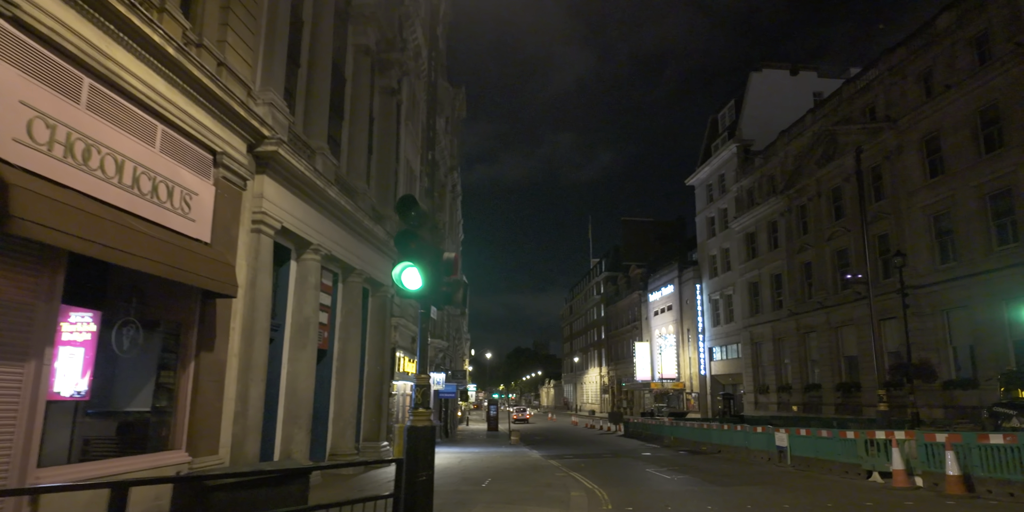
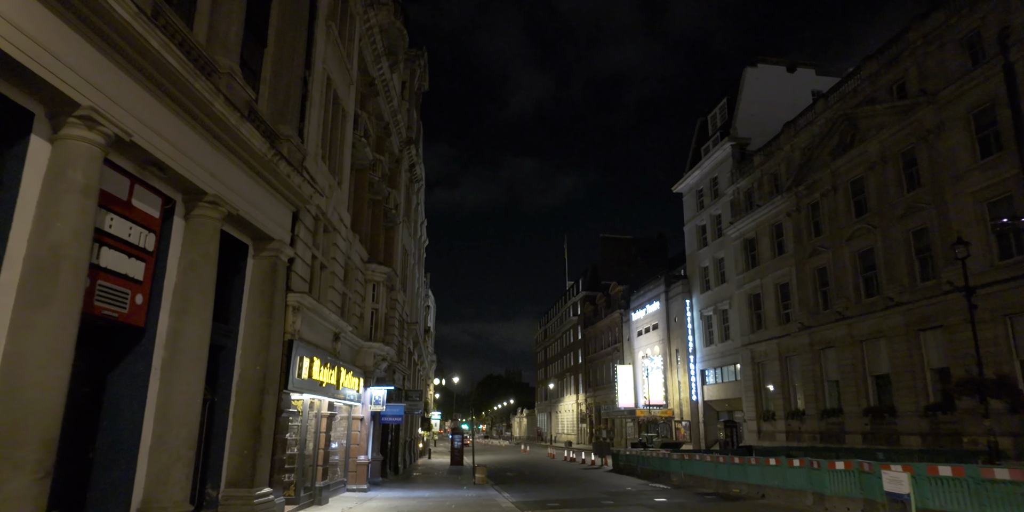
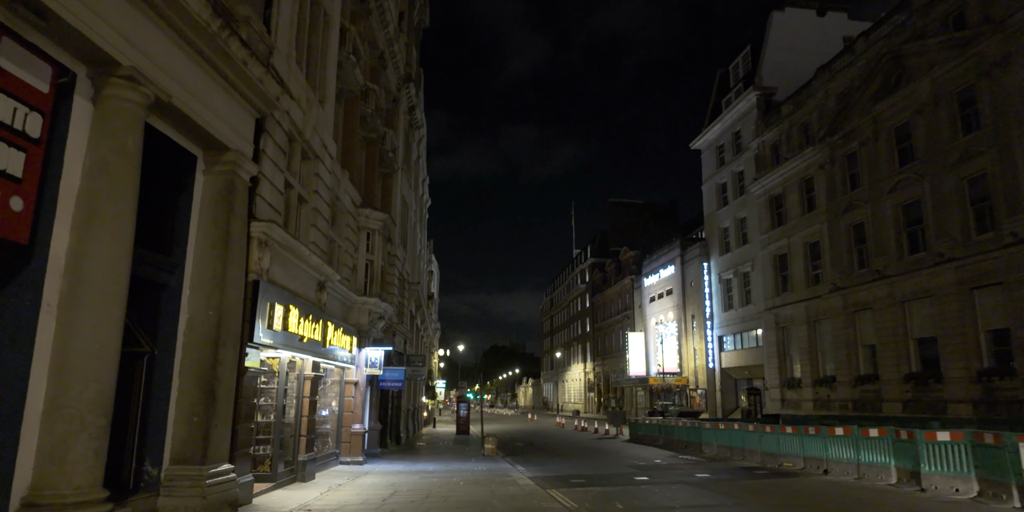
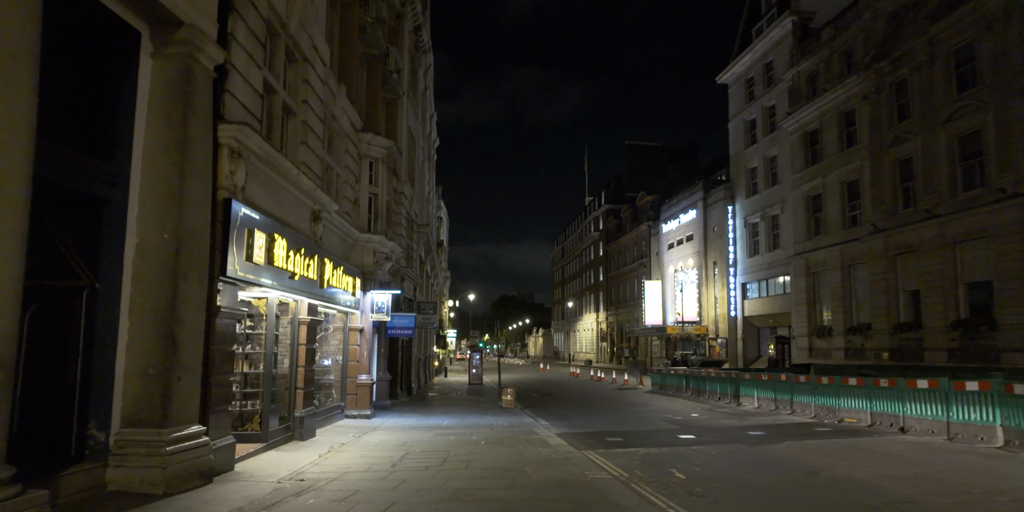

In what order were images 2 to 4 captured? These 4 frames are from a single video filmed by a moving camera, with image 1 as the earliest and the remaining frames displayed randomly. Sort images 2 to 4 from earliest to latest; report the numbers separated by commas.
2, 3, 4
